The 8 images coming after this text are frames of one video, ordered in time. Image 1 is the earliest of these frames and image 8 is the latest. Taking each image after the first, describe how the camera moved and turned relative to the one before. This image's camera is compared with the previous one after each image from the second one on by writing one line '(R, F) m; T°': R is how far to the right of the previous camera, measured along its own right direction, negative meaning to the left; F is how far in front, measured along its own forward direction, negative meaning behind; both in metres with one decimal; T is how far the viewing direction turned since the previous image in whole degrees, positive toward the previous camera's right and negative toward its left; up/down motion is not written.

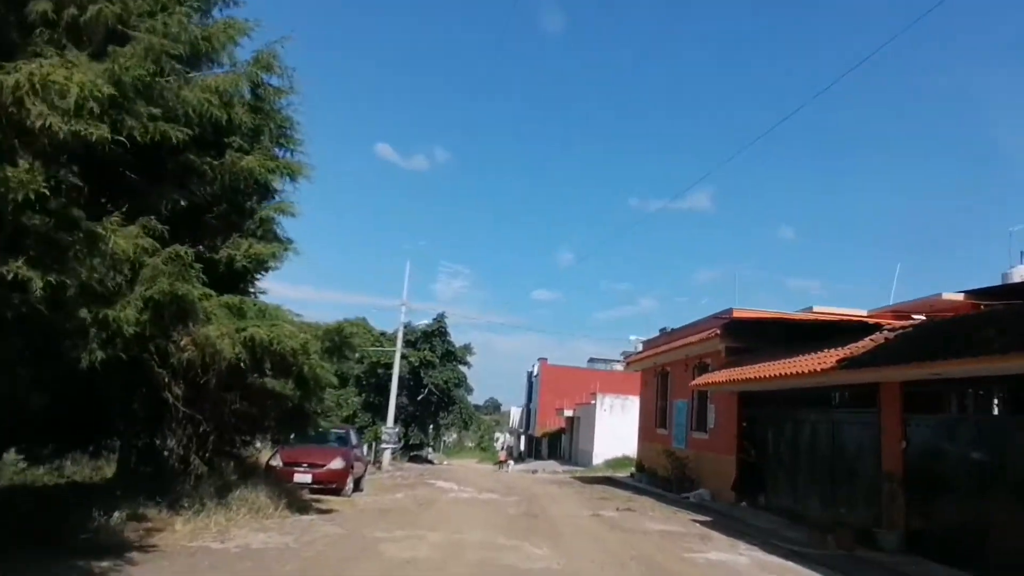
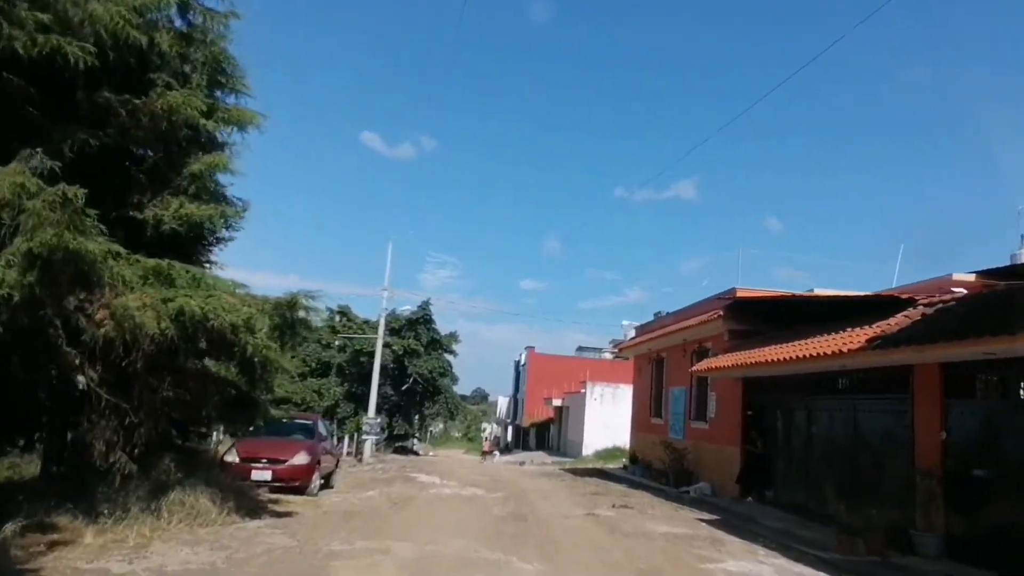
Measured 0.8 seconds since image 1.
(0.0, +1.7) m; +1°
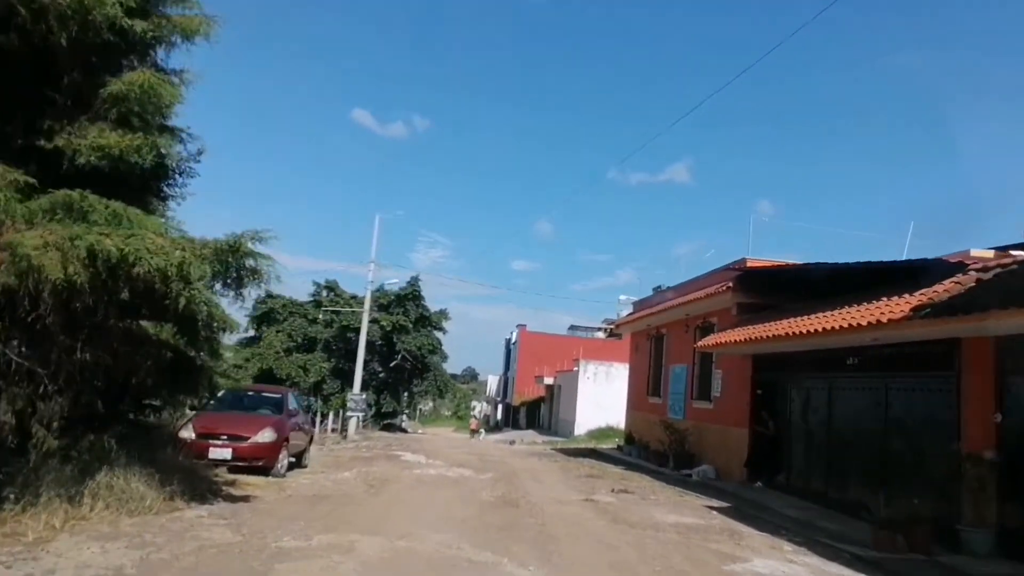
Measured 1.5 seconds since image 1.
(0.0, +1.5) m; +1°
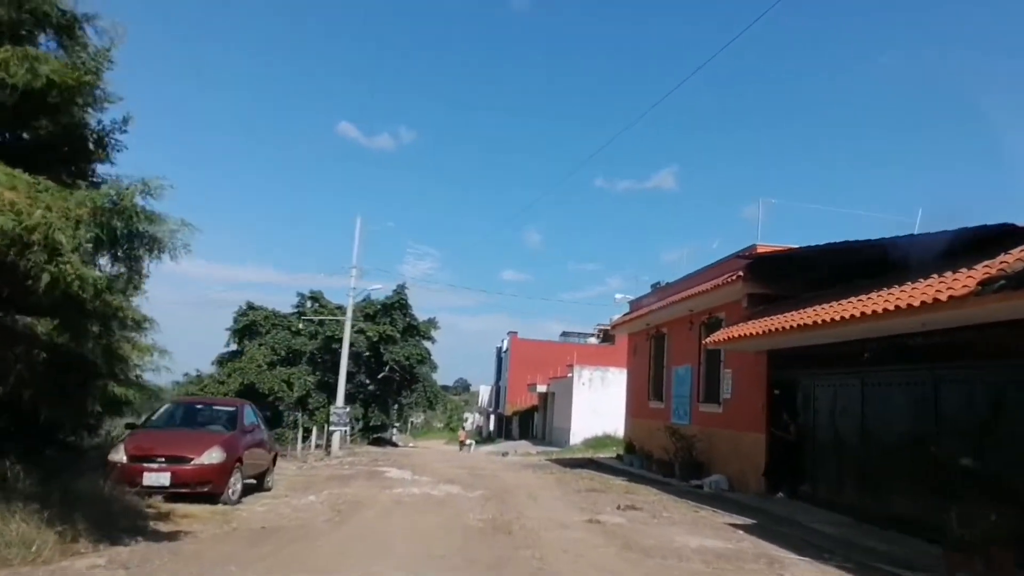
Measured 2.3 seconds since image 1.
(+0.1, +1.7) m; +1°
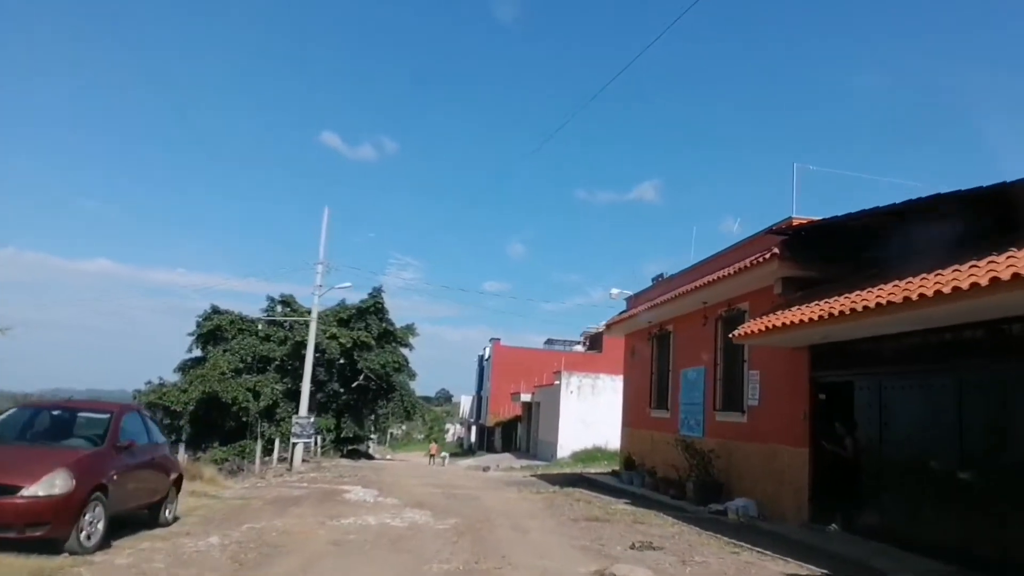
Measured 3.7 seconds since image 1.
(0.0, +3.1) m; +1°
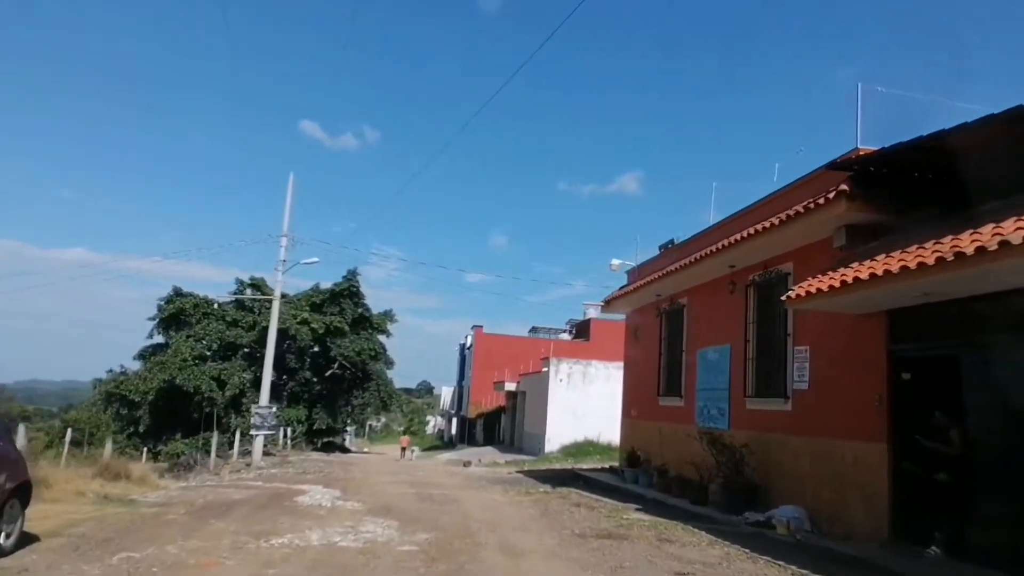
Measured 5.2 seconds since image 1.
(-0.1, +3.0) m; +1°
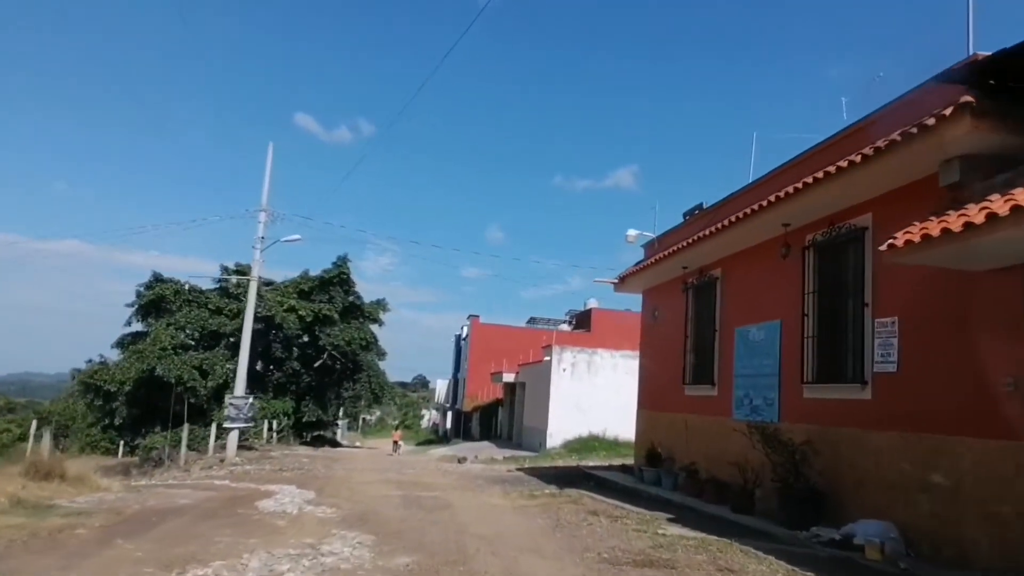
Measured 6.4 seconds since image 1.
(-0.1, +2.5) m; 0°
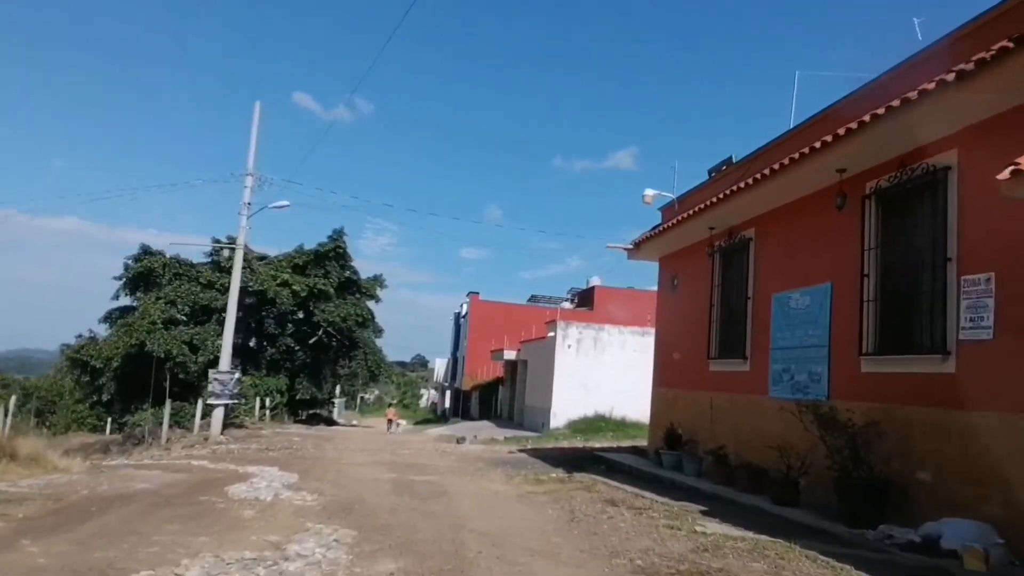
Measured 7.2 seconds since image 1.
(-0.1, +1.6) m; 0°
